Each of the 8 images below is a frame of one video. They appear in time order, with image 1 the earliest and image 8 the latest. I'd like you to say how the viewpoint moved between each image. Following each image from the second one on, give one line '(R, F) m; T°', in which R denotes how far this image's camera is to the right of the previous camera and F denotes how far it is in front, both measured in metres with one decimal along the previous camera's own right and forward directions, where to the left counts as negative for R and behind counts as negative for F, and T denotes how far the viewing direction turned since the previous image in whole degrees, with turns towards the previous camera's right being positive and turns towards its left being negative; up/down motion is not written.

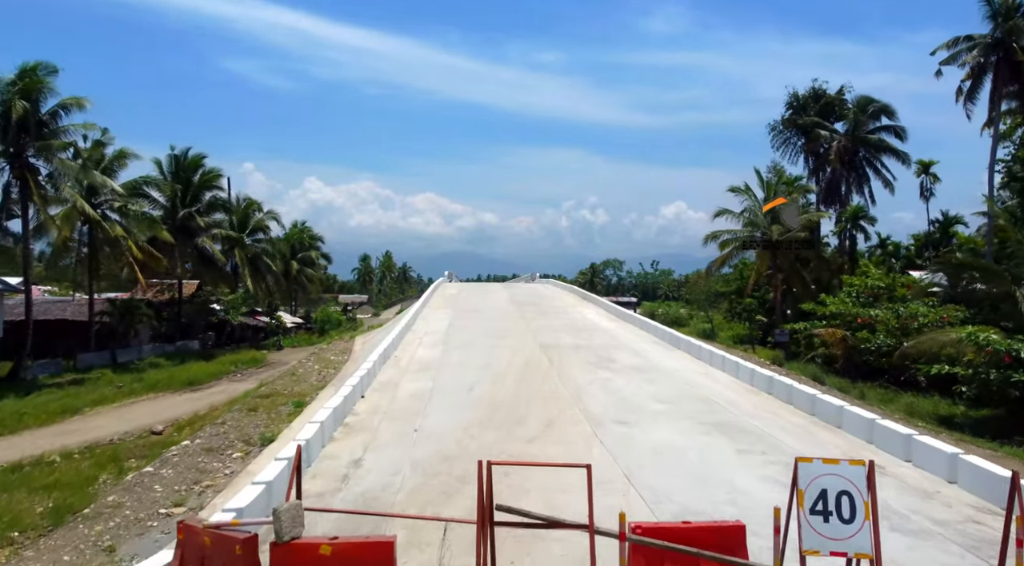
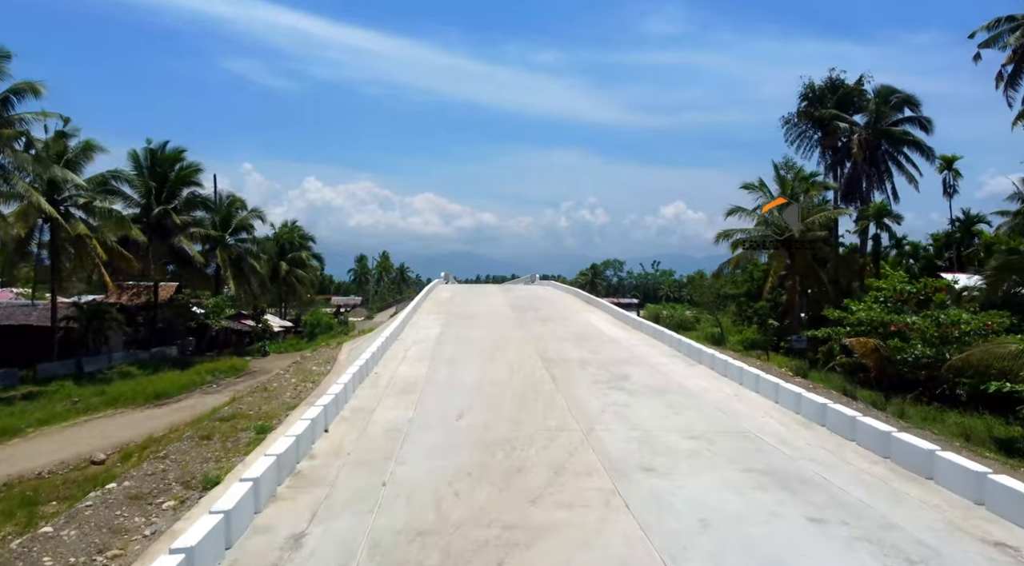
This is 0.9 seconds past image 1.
(0.0, +2.0) m; 0°
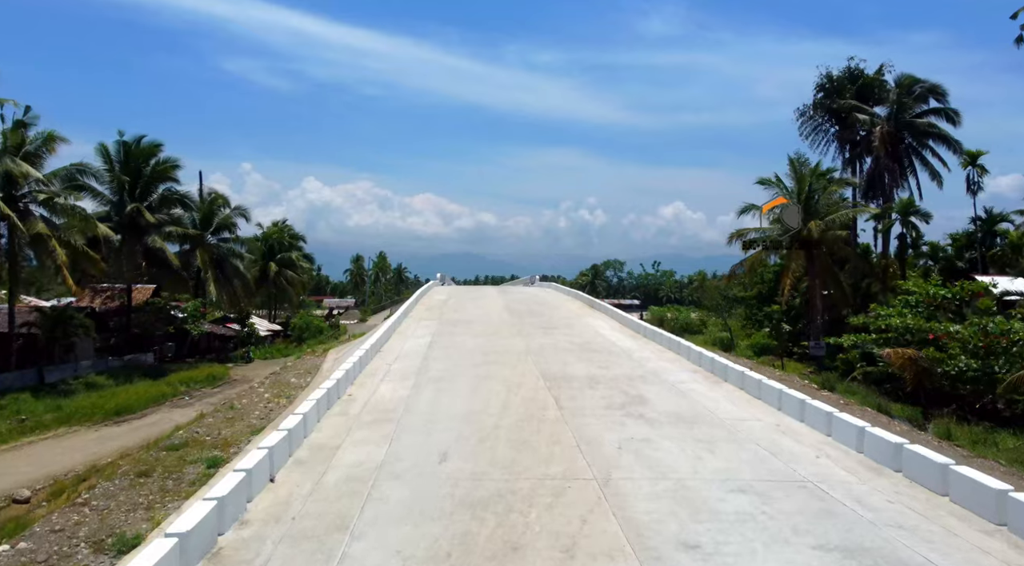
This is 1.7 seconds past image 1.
(0.0, +1.9) m; 0°
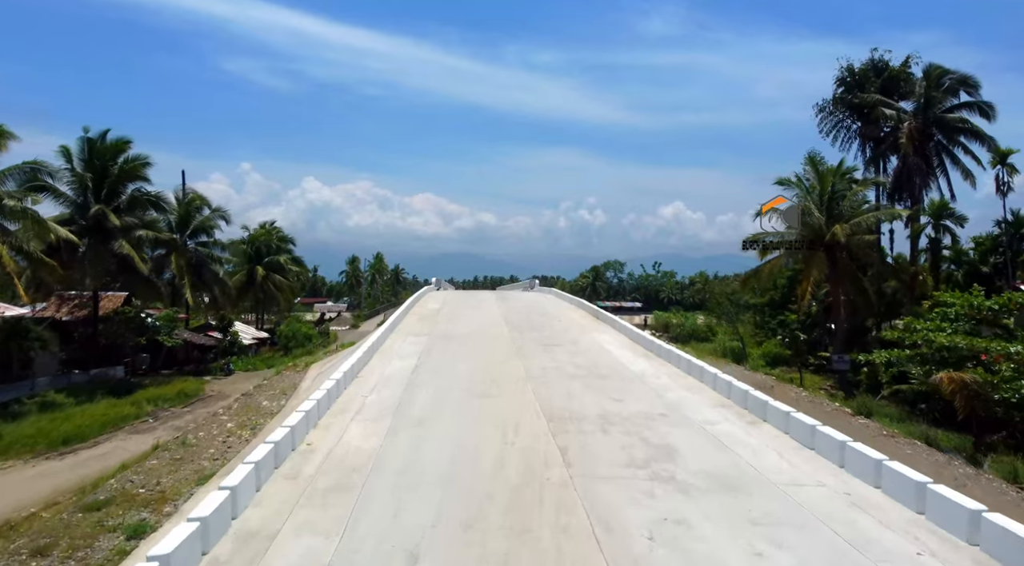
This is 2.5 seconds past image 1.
(+0.1, +2.1) m; 0°
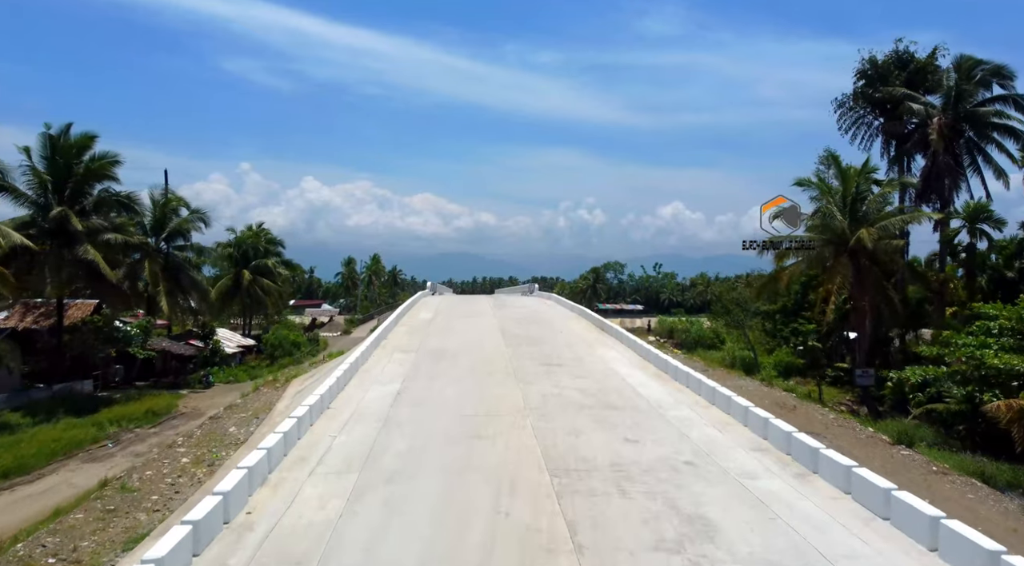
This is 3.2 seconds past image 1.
(+0.1, +1.9) m; 0°
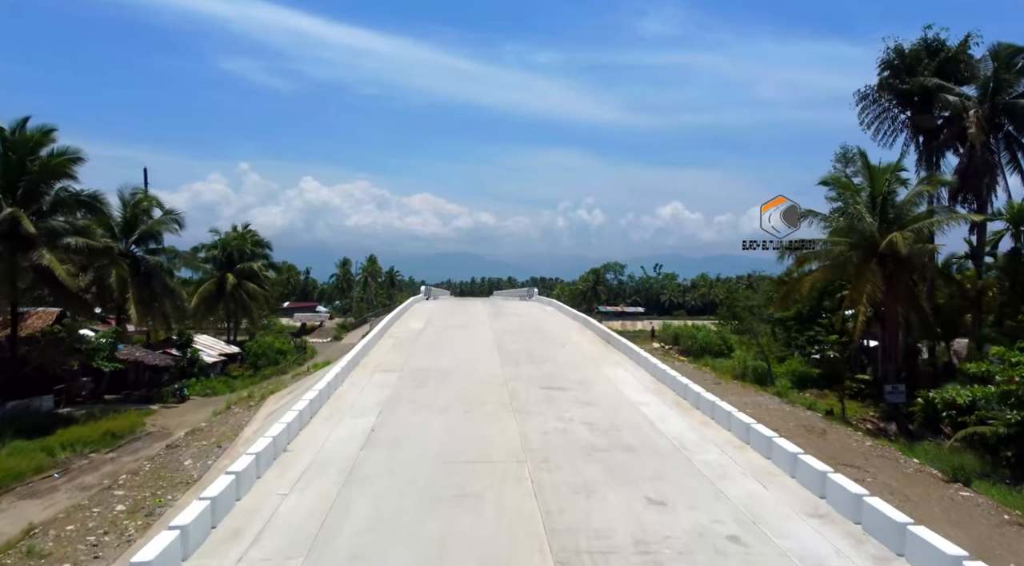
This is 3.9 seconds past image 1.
(+0.1, +2.0) m; 0°
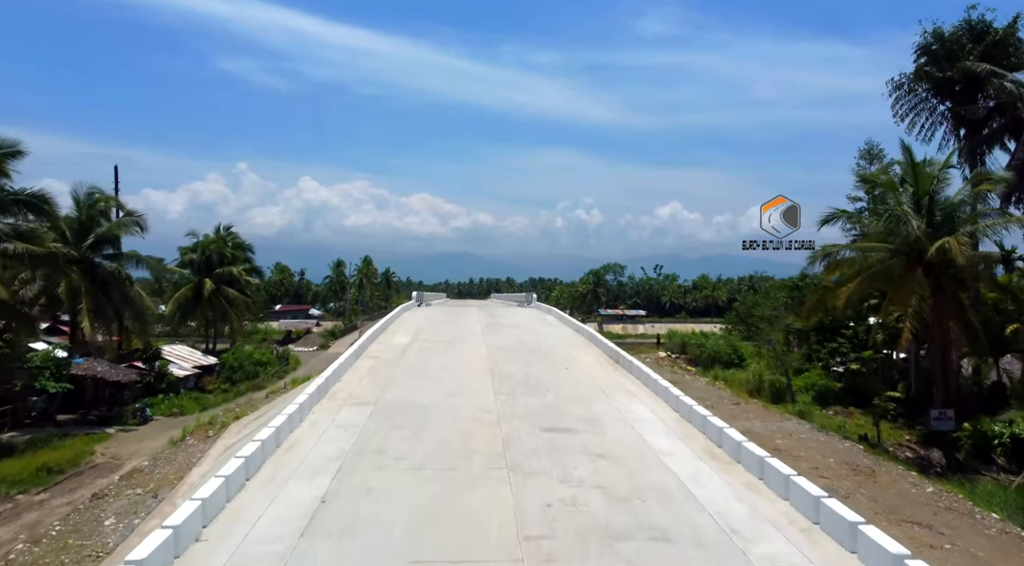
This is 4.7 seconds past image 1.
(+0.1, +2.5) m; 0°
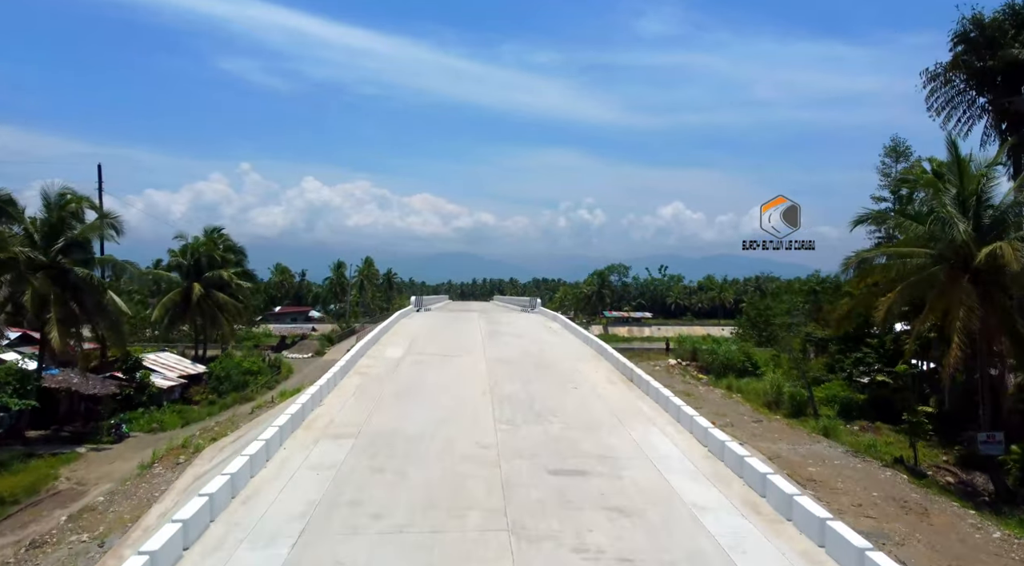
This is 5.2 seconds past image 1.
(0.0, +1.7) m; 0°
